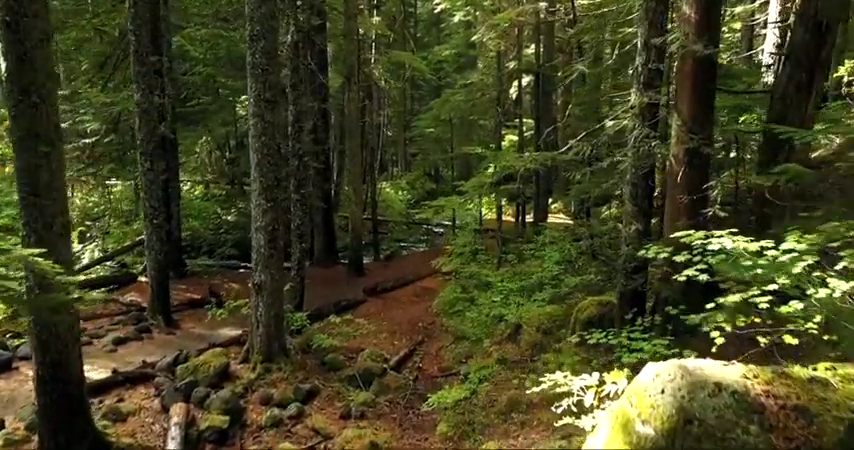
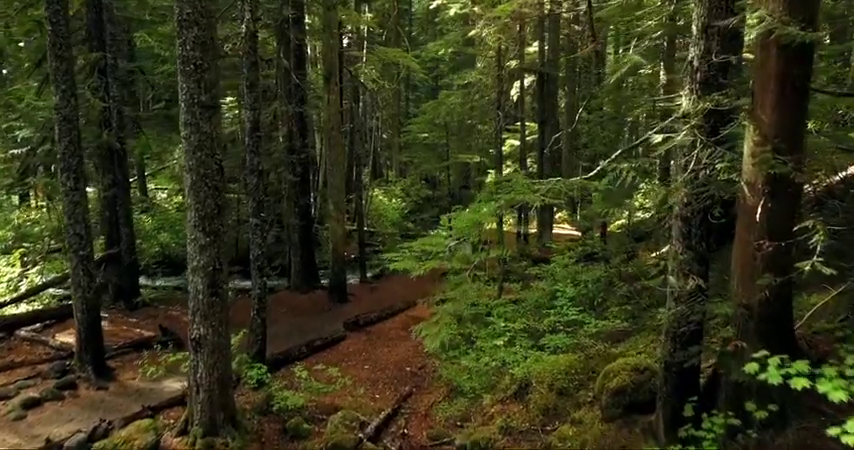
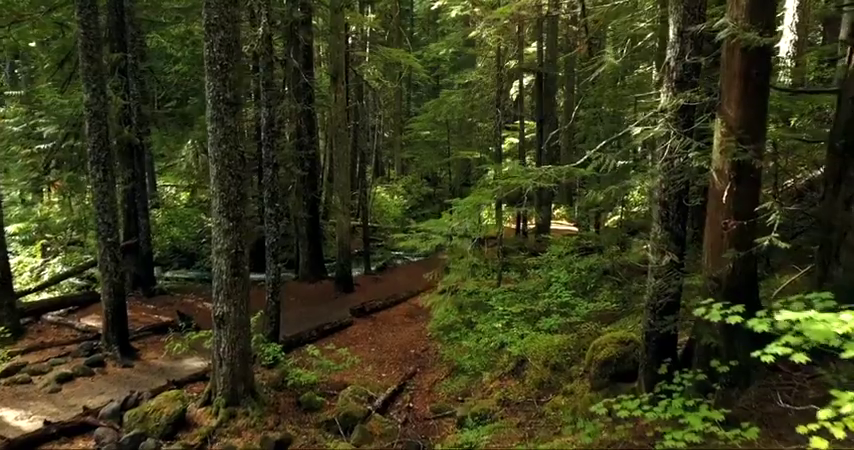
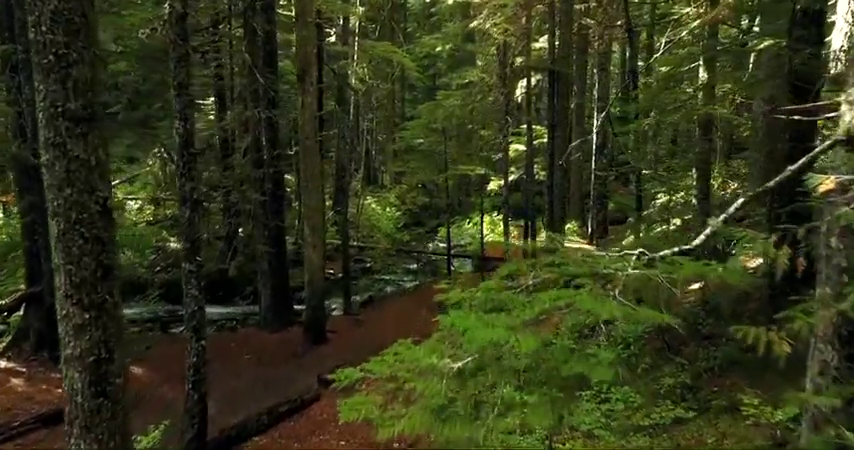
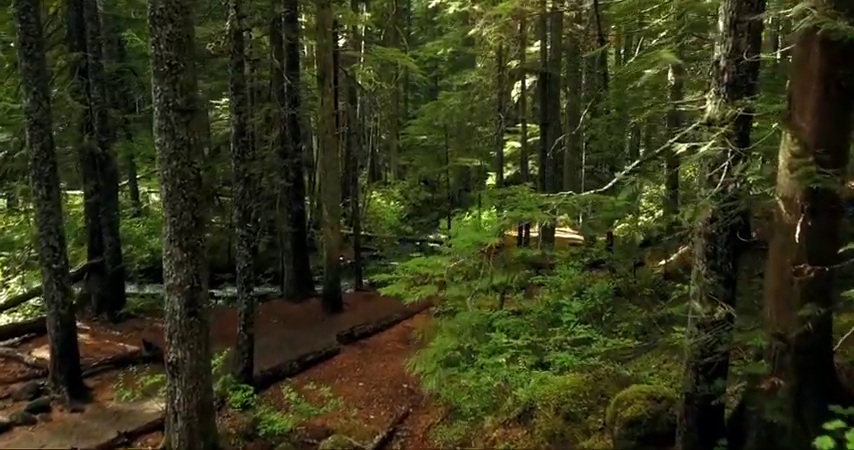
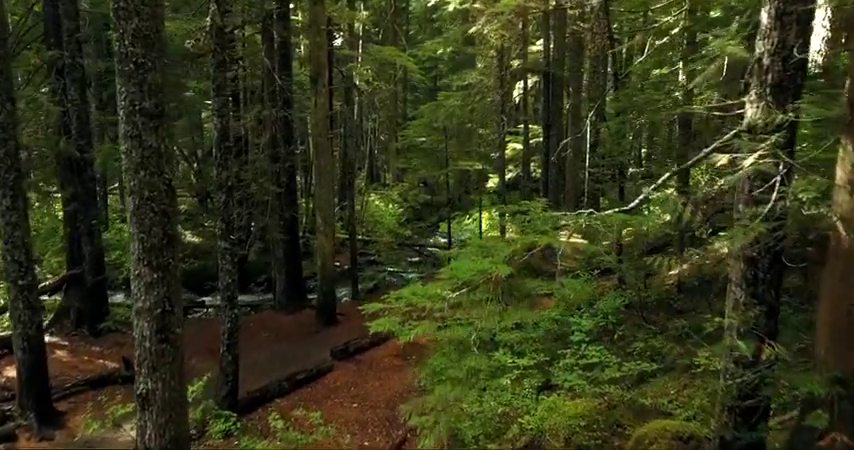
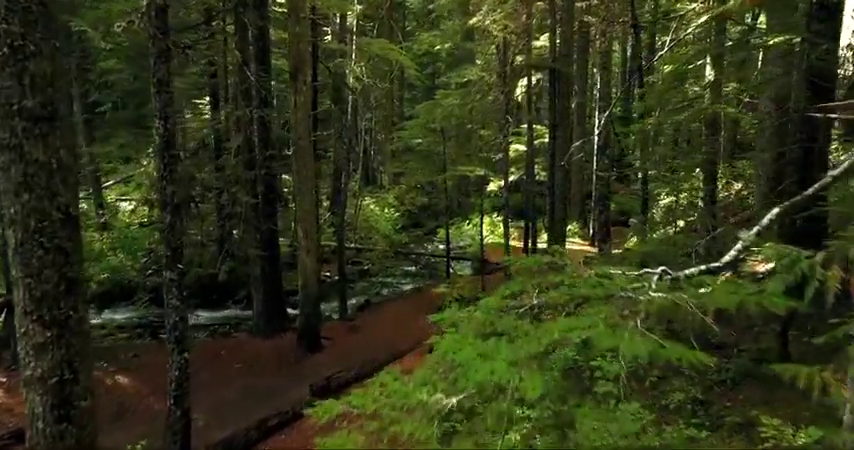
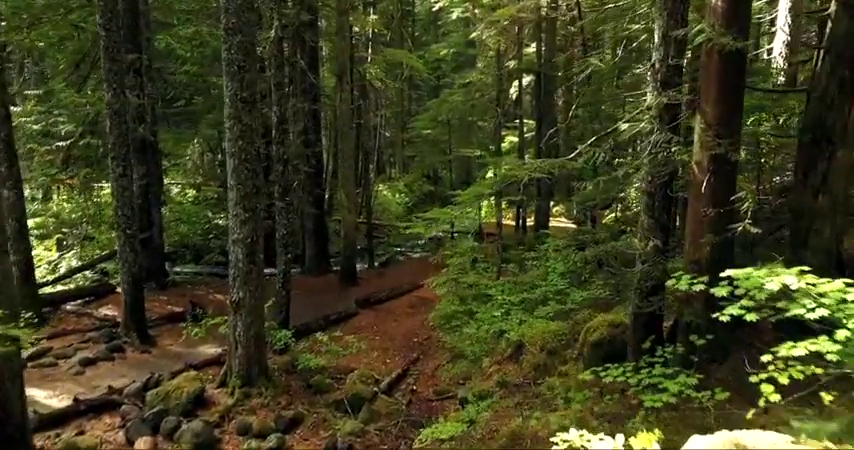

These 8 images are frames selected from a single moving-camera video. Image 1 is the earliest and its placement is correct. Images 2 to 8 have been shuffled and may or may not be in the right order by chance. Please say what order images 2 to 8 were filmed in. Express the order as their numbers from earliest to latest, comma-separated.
8, 3, 2, 5, 6, 4, 7
